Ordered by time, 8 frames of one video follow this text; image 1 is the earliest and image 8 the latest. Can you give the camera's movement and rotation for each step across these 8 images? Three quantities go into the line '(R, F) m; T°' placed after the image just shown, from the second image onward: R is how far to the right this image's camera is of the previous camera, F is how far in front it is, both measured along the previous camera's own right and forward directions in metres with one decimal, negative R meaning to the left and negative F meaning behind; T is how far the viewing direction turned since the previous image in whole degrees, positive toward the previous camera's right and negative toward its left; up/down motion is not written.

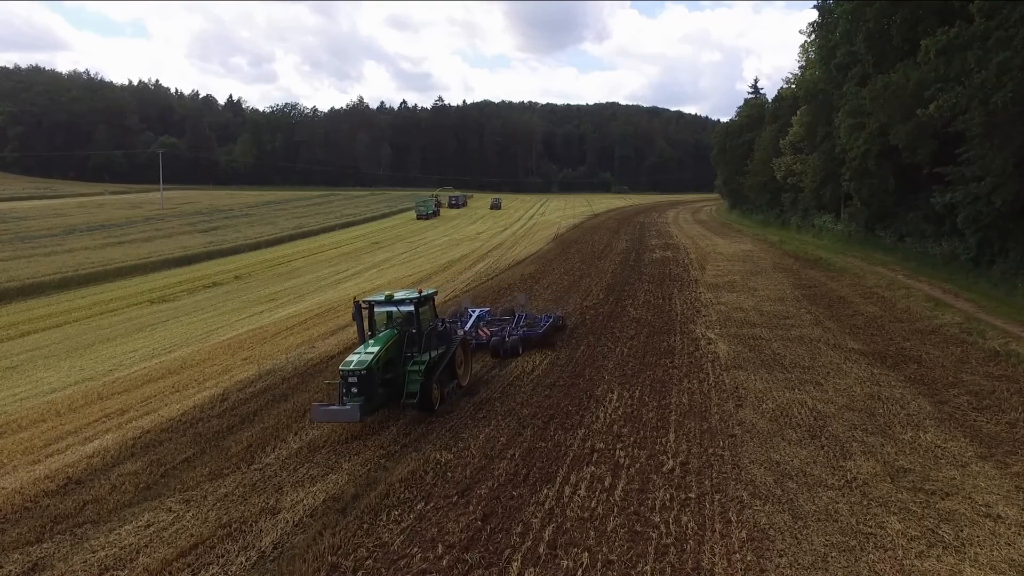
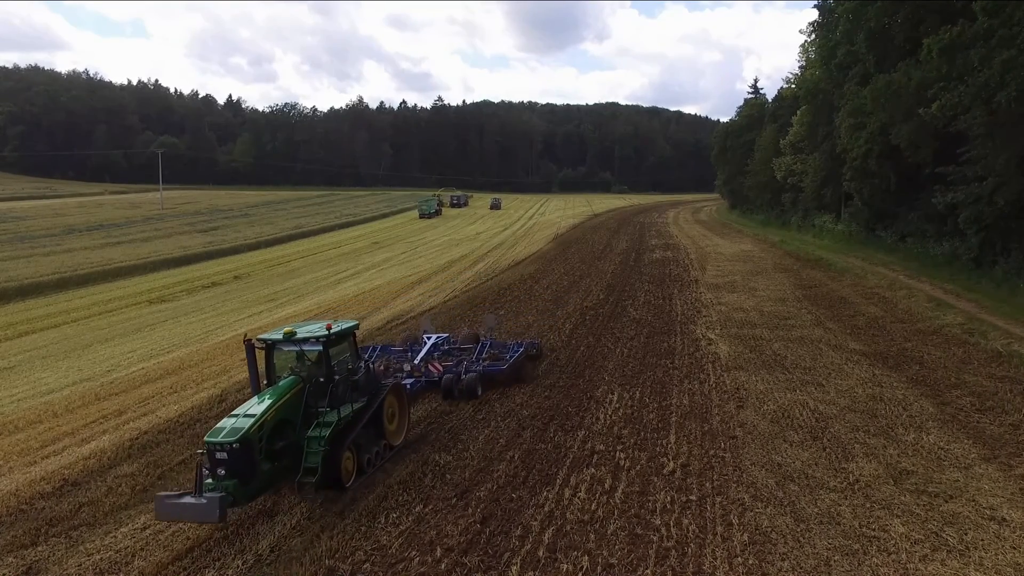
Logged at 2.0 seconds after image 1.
(0.0, +0.1) m; 0°
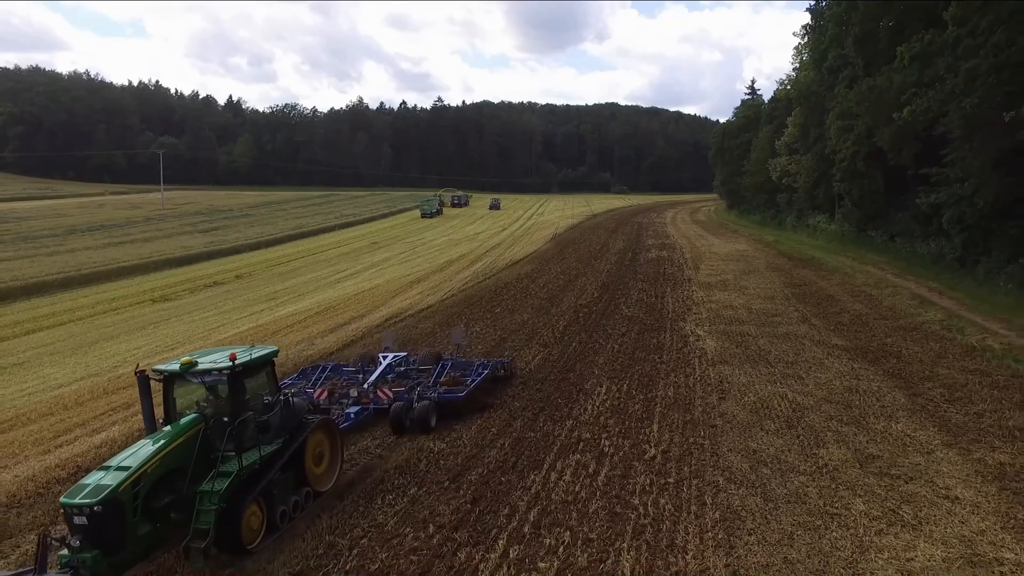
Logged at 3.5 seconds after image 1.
(+0.1, -0.5) m; 0°
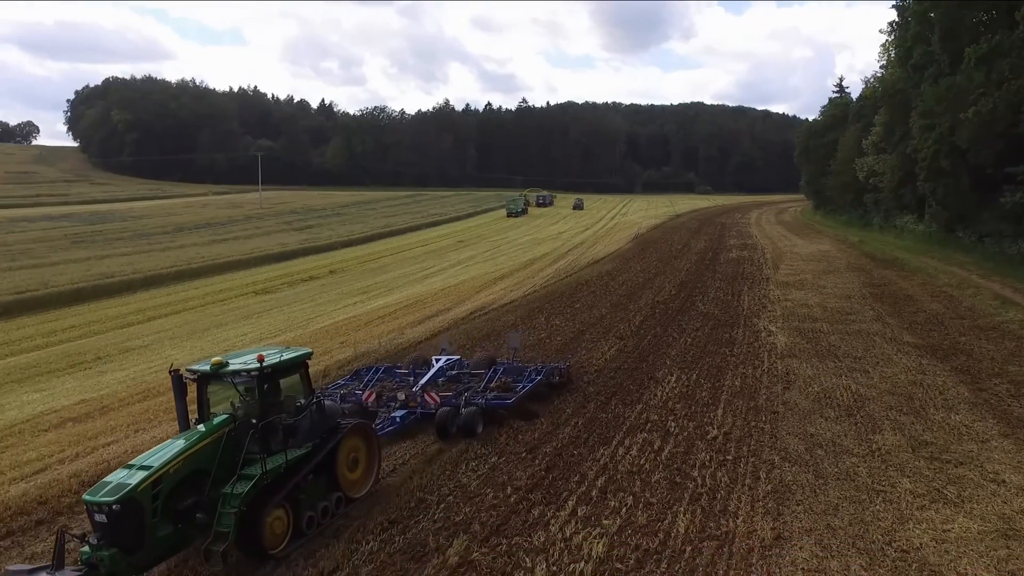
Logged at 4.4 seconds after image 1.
(+0.1, -0.9) m; -6°
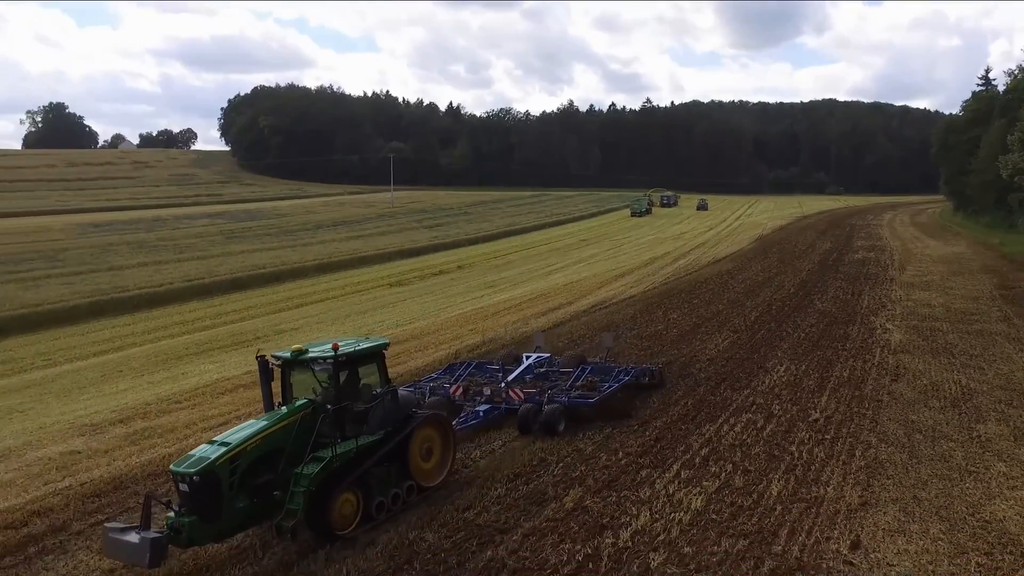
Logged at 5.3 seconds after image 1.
(+0.1, -1.0) m; -8°
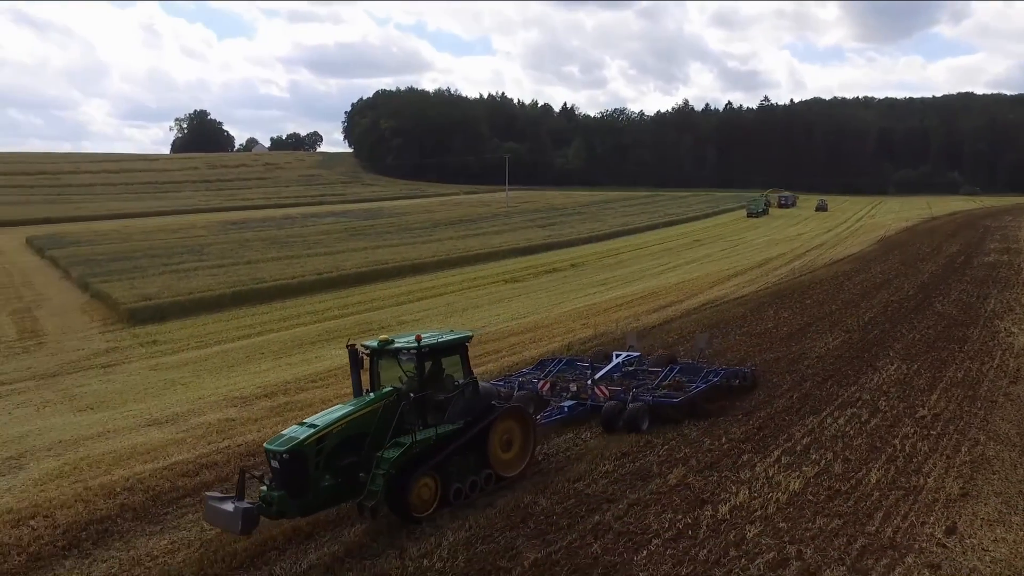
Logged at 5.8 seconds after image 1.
(0.0, -0.6) m; -8°
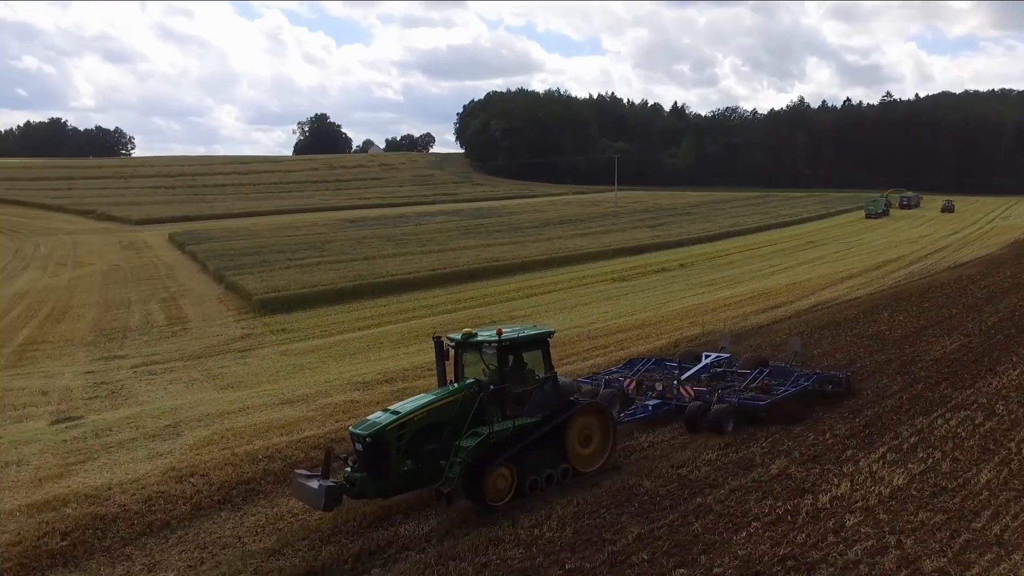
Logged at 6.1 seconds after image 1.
(0.0, -0.5) m; -7°
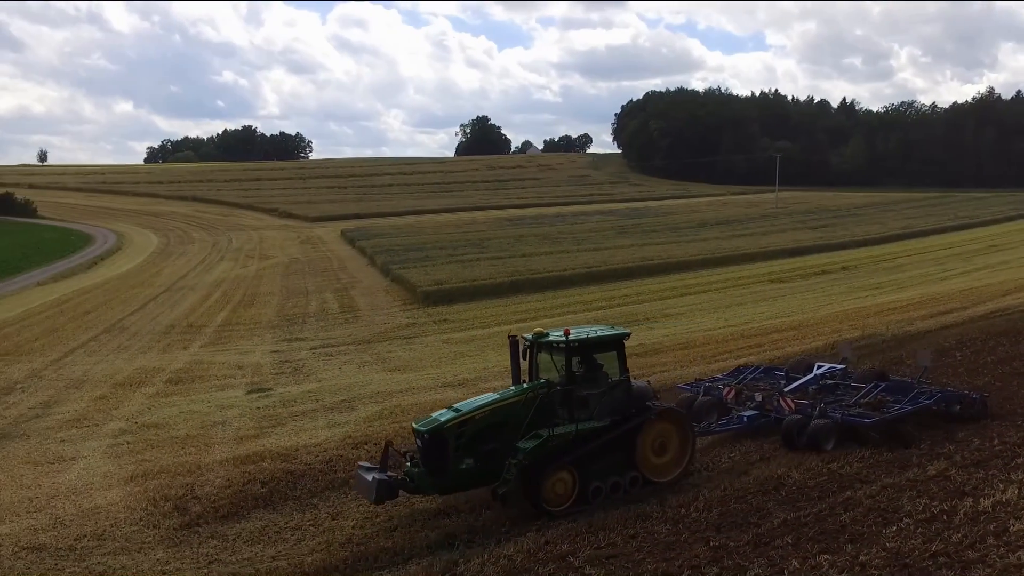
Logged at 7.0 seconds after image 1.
(0.0, -0.4) m; -11°
